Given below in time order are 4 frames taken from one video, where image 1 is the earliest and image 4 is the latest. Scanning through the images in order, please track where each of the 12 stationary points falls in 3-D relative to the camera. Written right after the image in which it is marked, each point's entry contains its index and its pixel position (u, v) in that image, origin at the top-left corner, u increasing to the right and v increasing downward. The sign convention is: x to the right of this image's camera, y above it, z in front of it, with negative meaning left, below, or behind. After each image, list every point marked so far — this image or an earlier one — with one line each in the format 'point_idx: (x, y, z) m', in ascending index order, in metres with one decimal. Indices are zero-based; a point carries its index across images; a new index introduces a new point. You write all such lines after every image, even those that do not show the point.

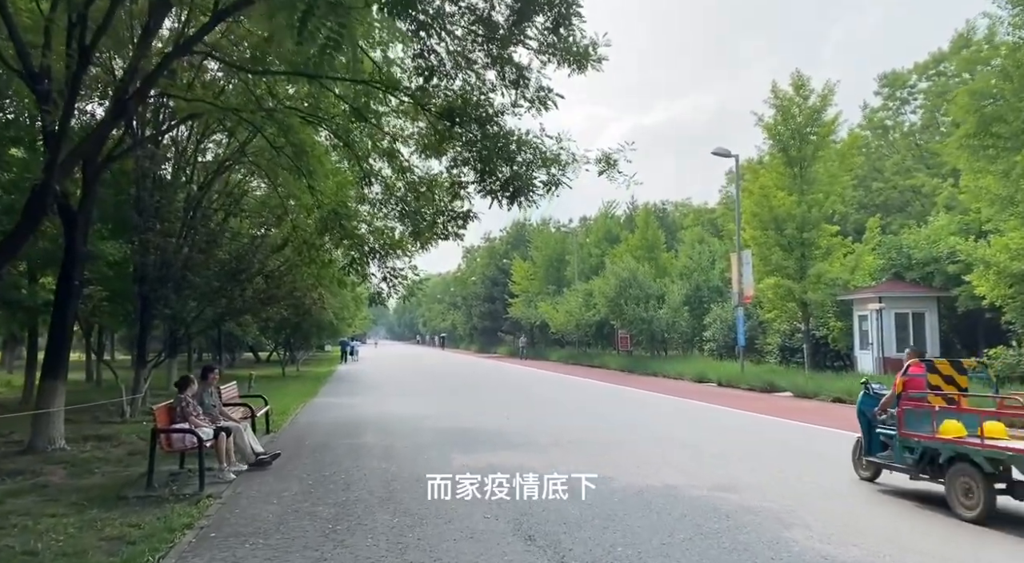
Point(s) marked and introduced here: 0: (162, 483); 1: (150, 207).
0: (-4.1, -2.3, +8.0) m
1: (-7.5, +1.5, +14.2) m
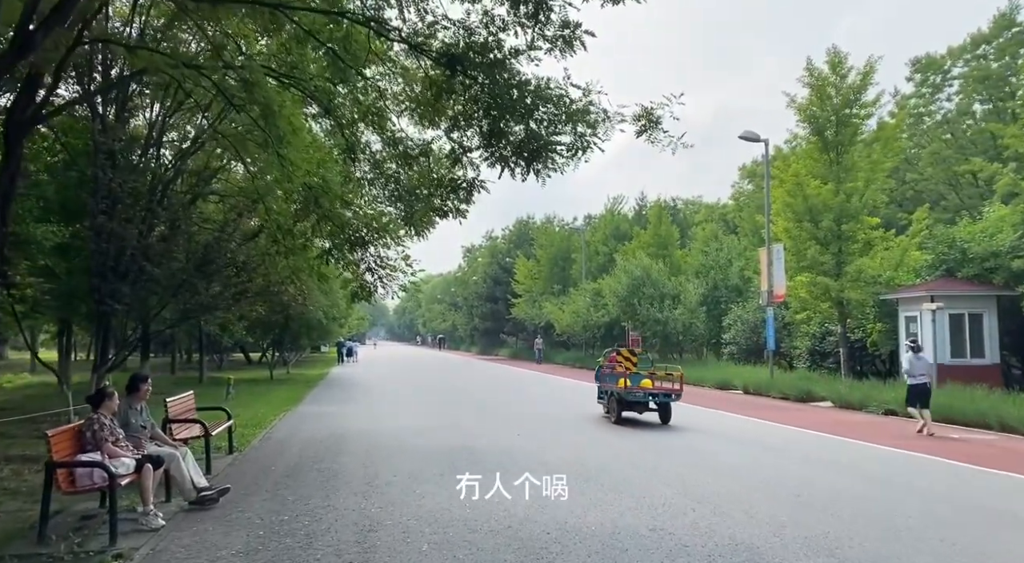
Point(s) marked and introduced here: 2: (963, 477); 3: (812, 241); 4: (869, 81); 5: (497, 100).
0: (-3.9, -2.2, +6.0) m
1: (-7.3, +1.7, +12.2) m
2: (+5.5, -2.4, +8.4) m
3: (+8.4, +1.1, +19.4) m
4: (+10.0, +5.6, +19.4) m
5: (-0.2, +2.0, +7.5) m
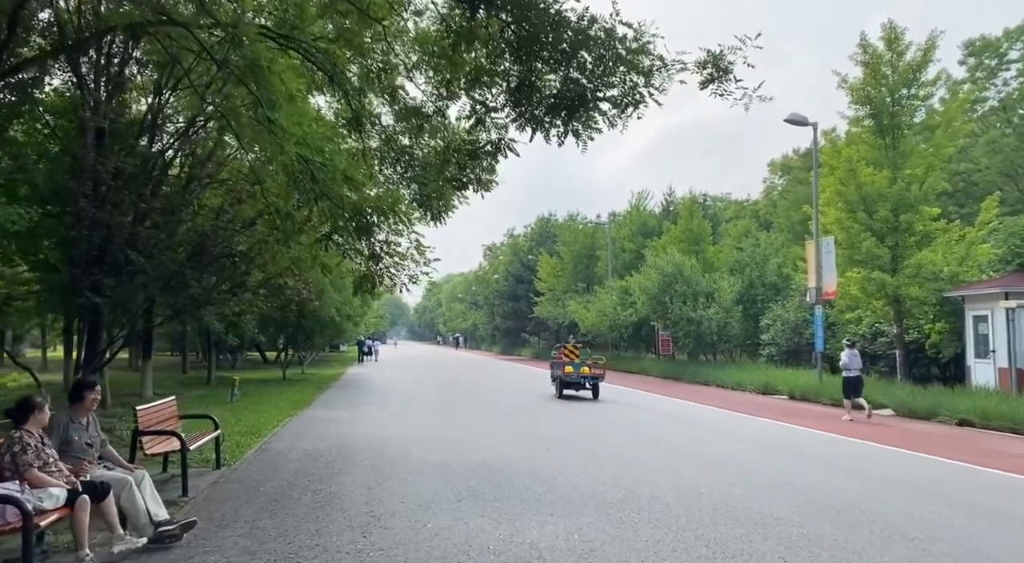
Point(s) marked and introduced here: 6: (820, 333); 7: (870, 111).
0: (-3.6, -2.1, +4.6) m
1: (-6.8, +1.8, +11.0) m
2: (+5.8, -2.3, +6.8) m
3: (+9.1, +1.2, +17.7) m
4: (+10.7, +5.7, +17.7) m
5: (+0.2, +2.1, +6.1) m
6: (+8.7, -1.4, +19.7) m
7: (+9.4, +4.5, +18.1) m
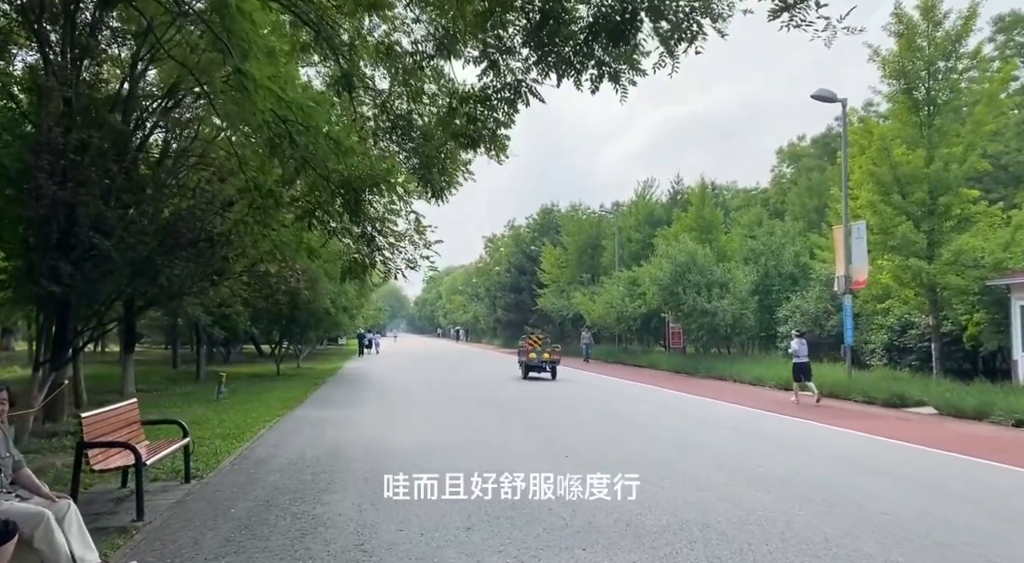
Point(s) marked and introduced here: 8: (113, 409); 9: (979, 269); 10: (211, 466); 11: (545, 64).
0: (-3.5, -1.9, +3.4) m
1: (-6.7, +2.0, +9.7) m
2: (+6.0, -2.1, +5.6) m
3: (+9.2, +1.5, +16.5) m
4: (+10.9, +6.0, +16.4) m
5: (+0.3, +2.3, +4.8) m
6: (+8.9, -1.1, +18.4) m
7: (+9.6, +4.8, +16.8) m
8: (-4.1, -1.3, +7.1) m
9: (+10.8, +0.3, +16.0) m
10: (-3.8, -2.3, +8.9) m
11: (+0.3, +1.7, +5.4) m
